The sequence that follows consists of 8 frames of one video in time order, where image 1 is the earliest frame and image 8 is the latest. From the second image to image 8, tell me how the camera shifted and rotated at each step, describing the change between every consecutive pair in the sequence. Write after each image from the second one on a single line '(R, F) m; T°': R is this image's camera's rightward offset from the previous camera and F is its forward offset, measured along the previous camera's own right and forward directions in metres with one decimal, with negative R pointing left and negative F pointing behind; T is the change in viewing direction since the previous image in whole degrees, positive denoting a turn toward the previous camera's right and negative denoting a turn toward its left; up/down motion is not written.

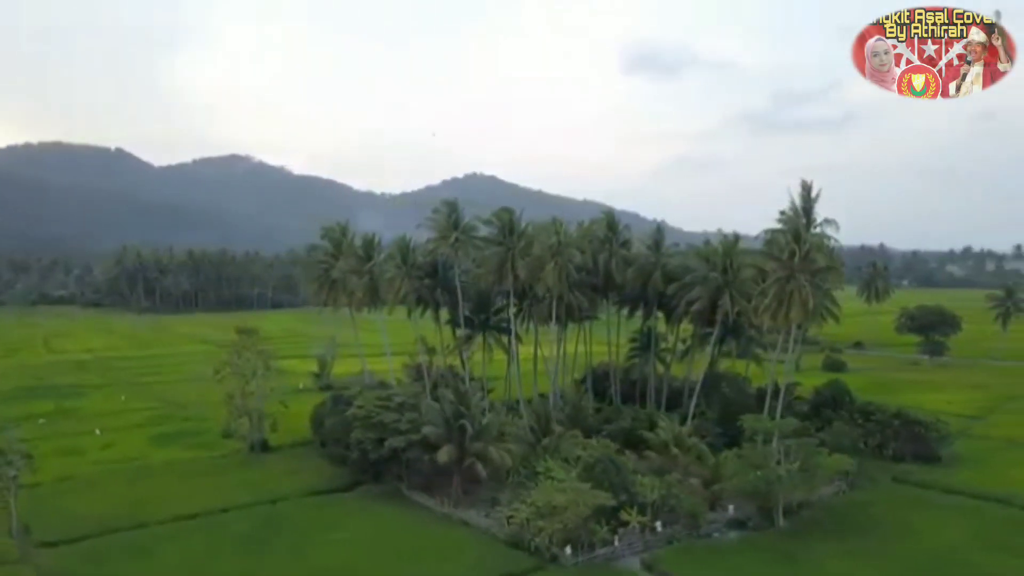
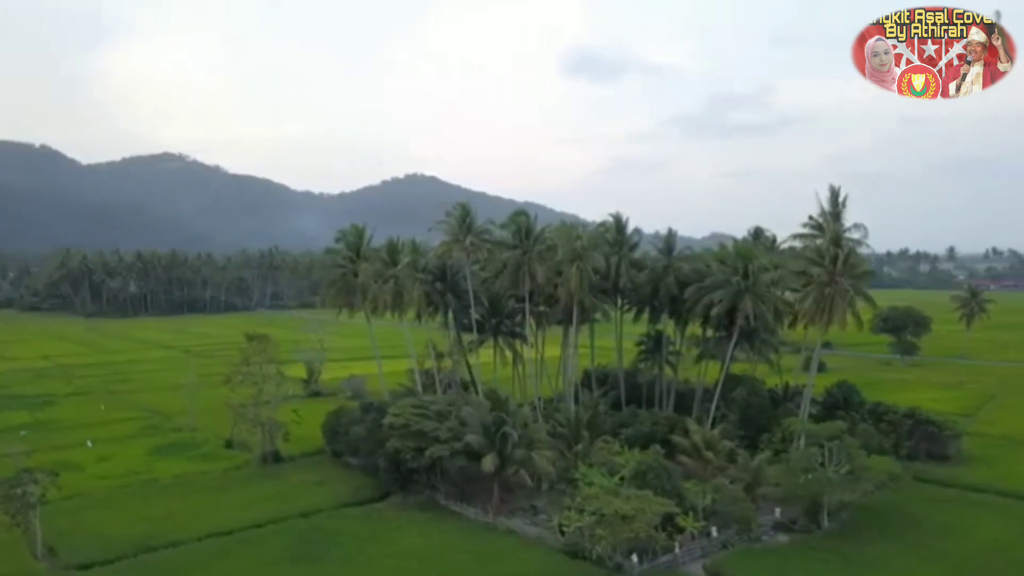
(-5.0, +0.7) m; +5°
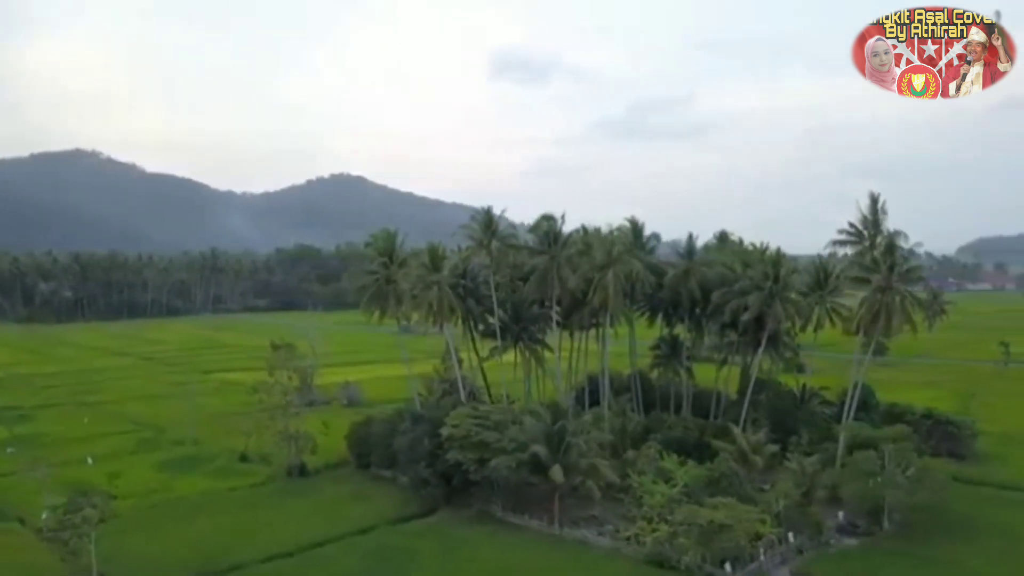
(-6.5, +1.1) m; +6°
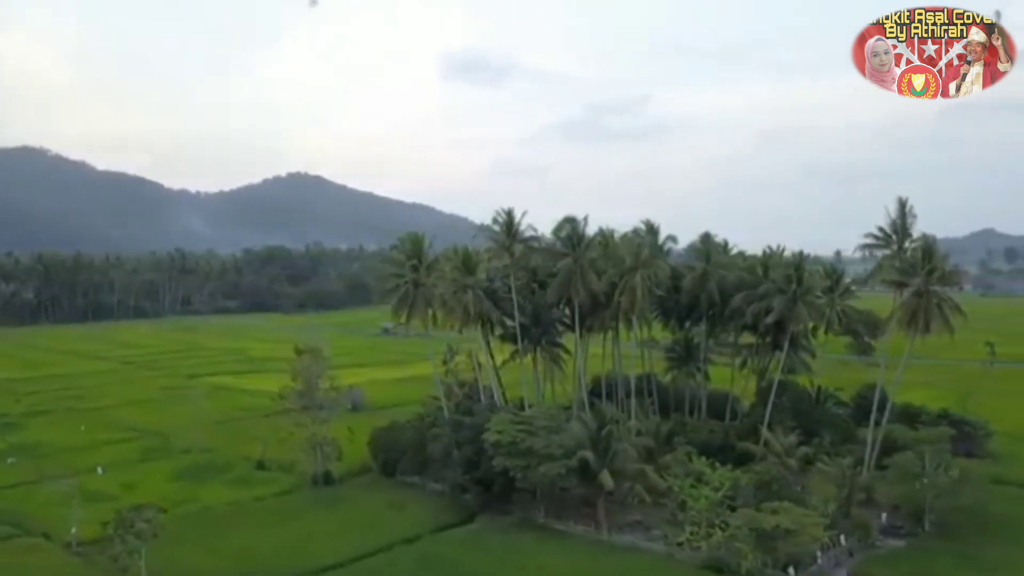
(-4.1, +0.6) m; +3°
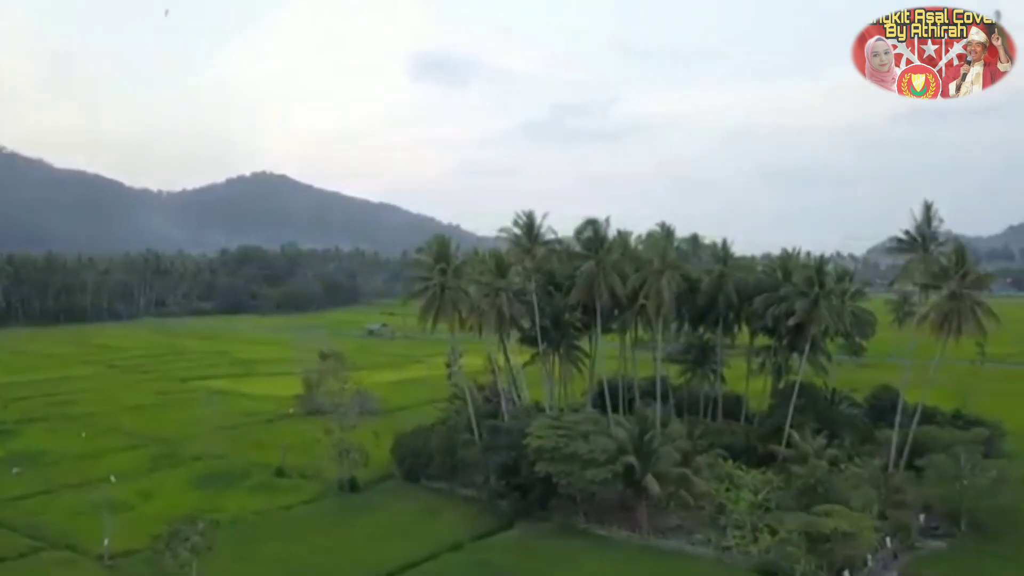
(-3.5, +0.5) m; +3°
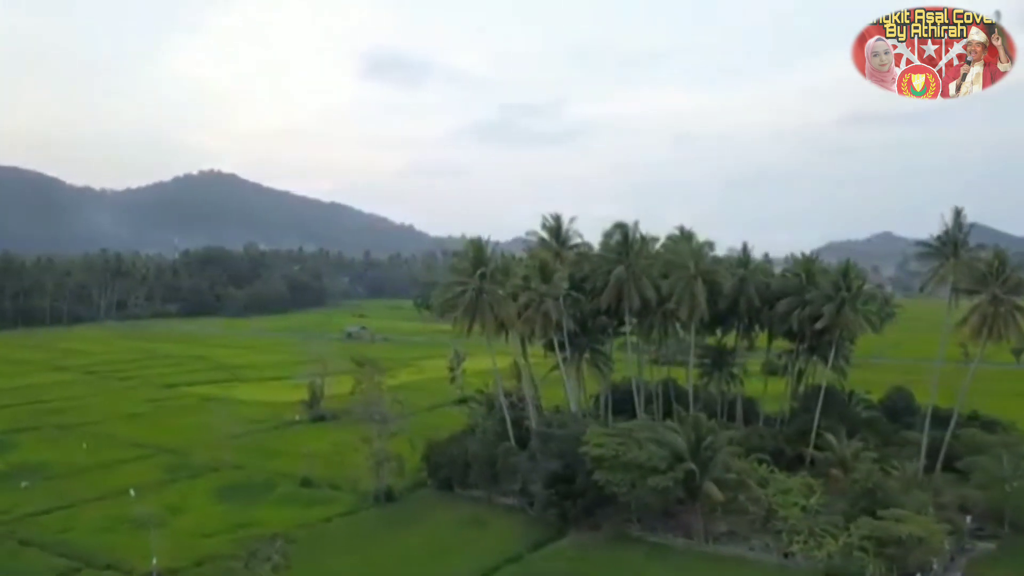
(-4.8, +0.8) m; +4°
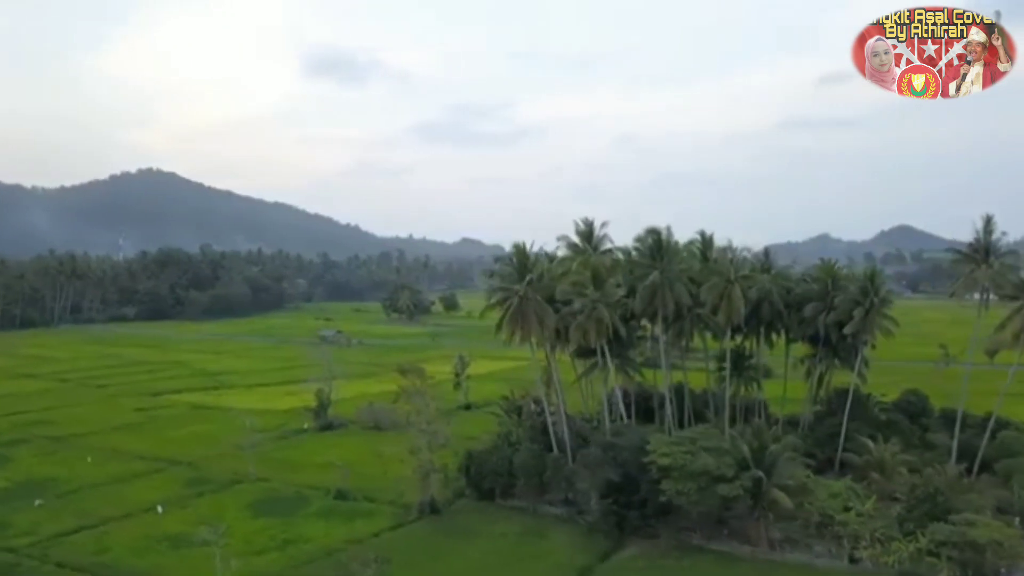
(-5.4, +1.0) m; +4°
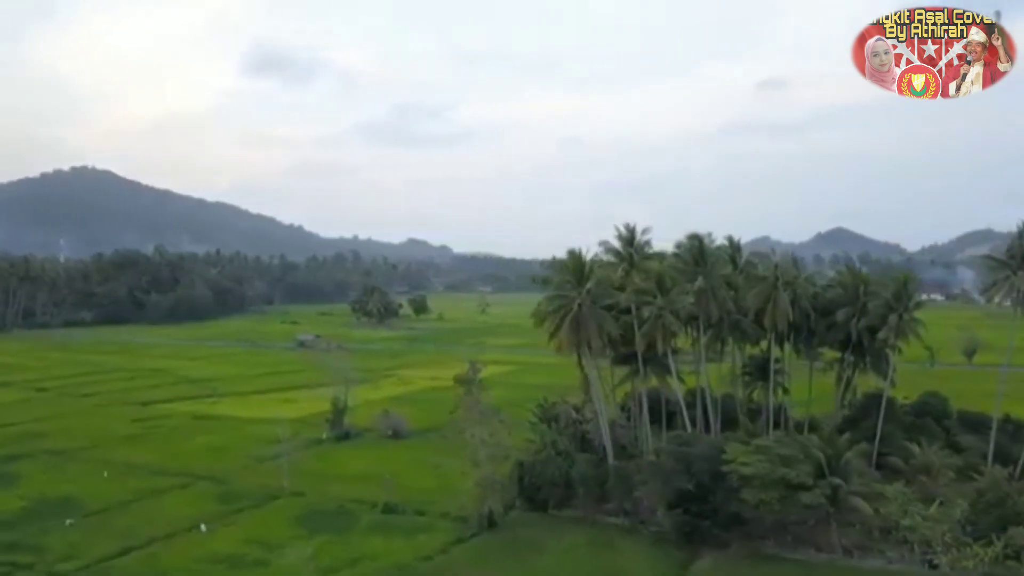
(-6.0, +1.2) m; +4°
